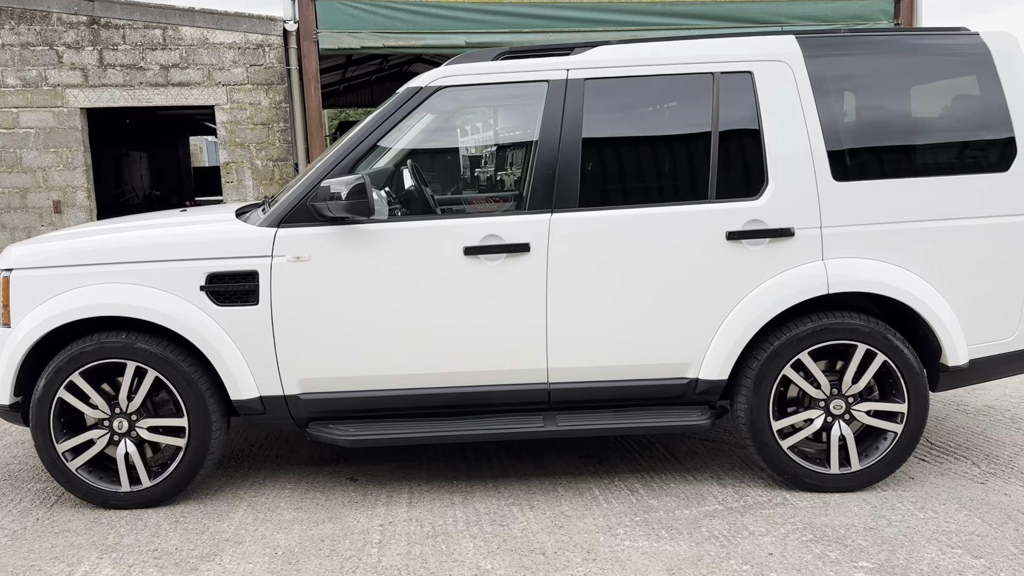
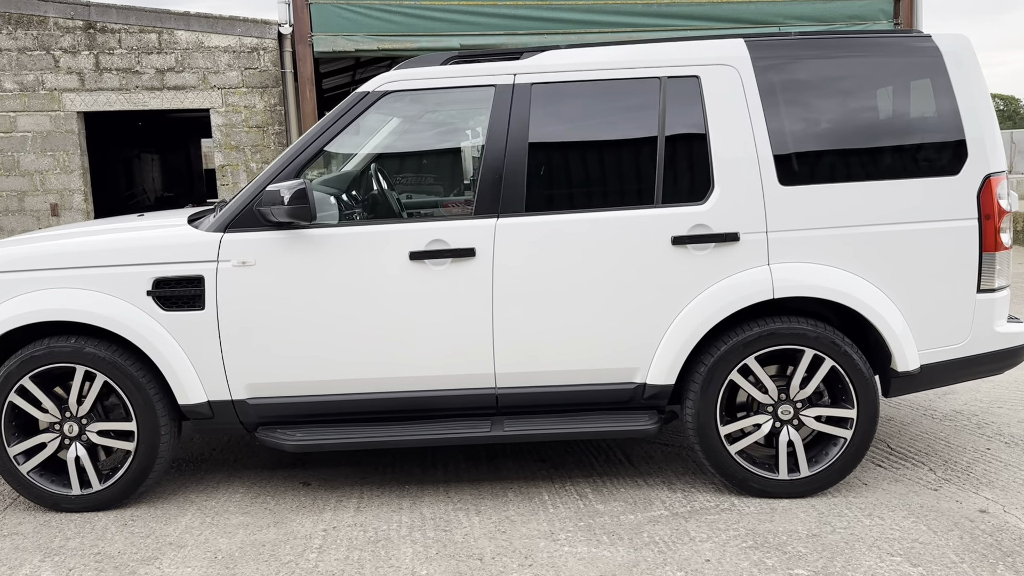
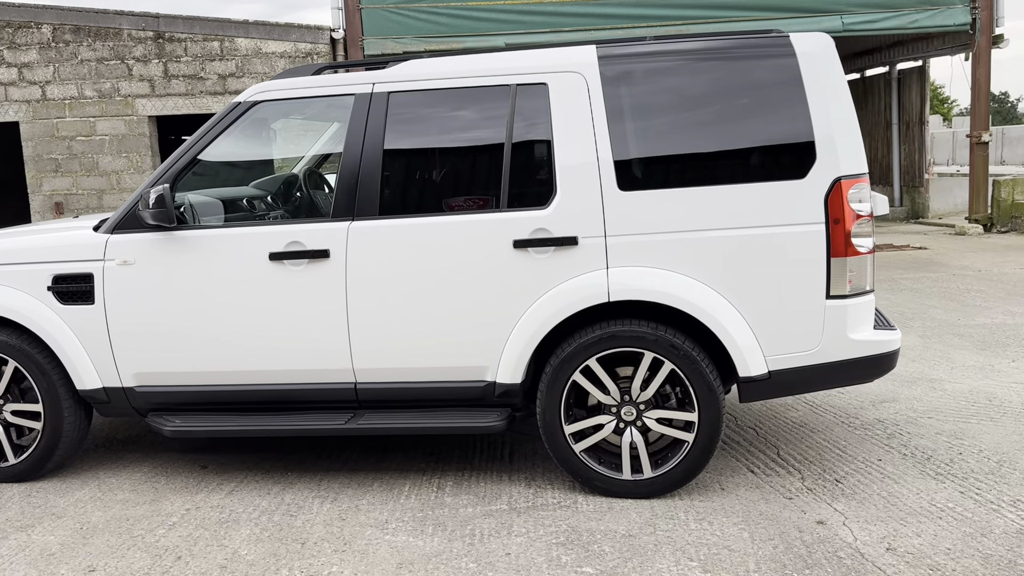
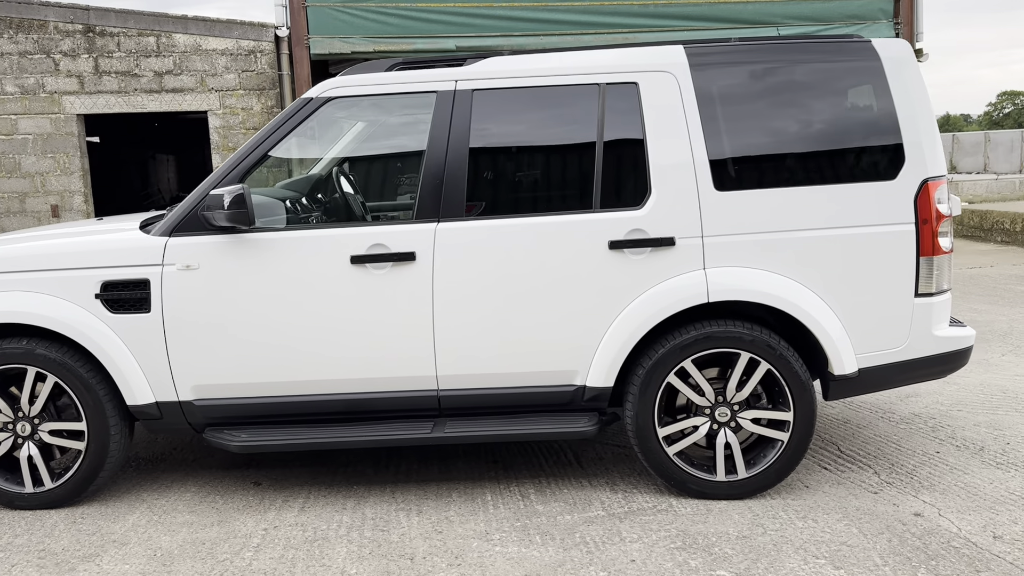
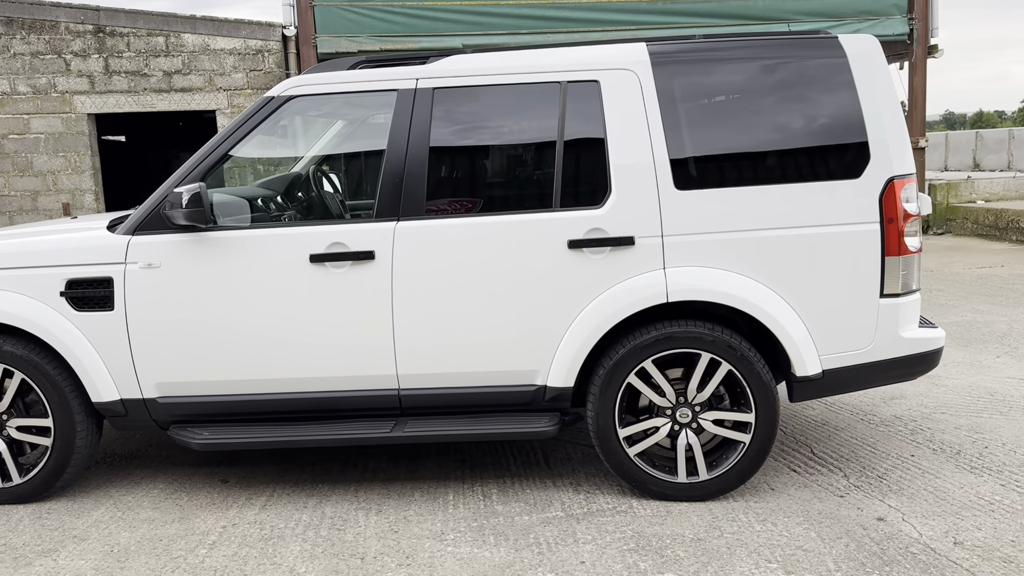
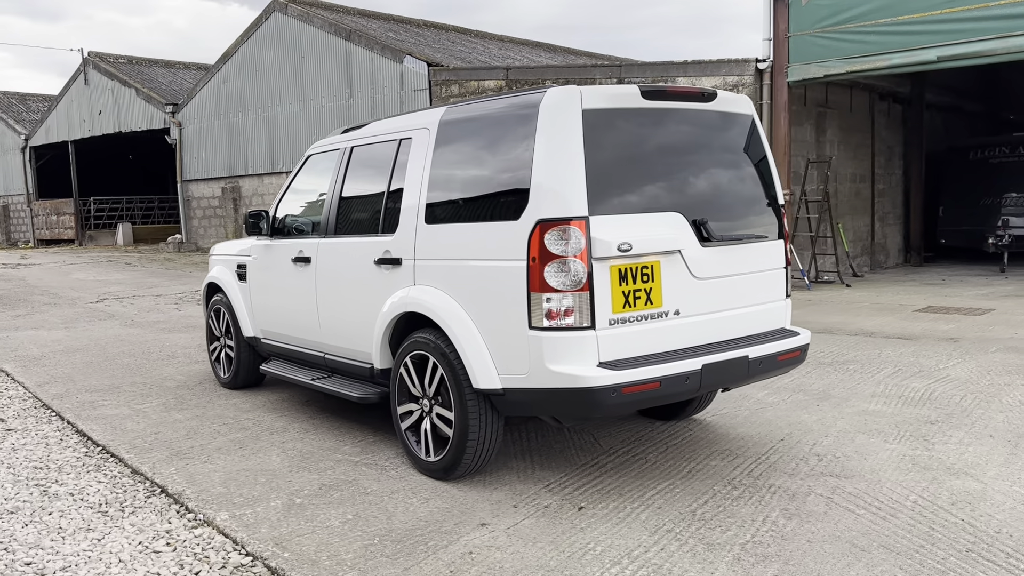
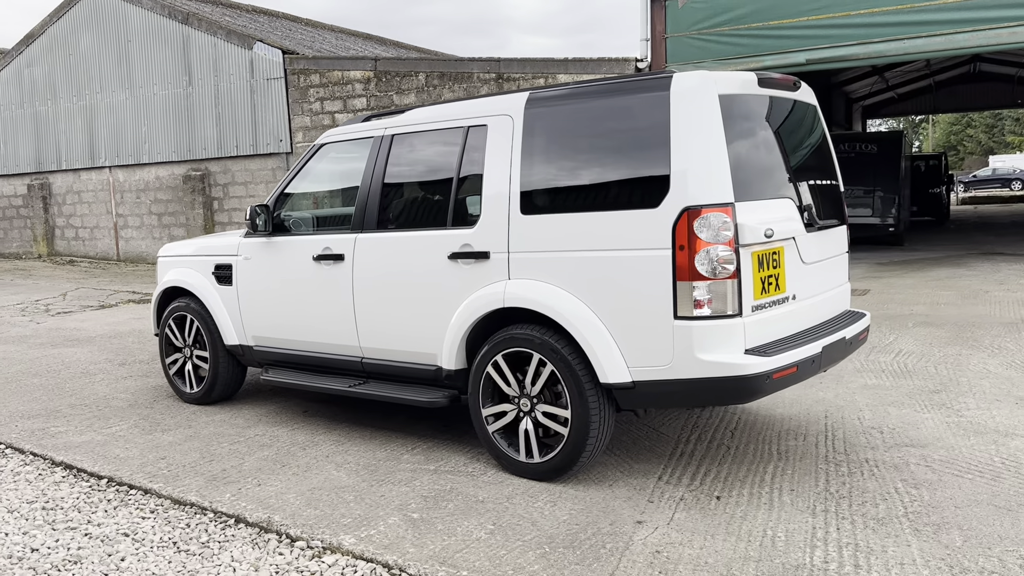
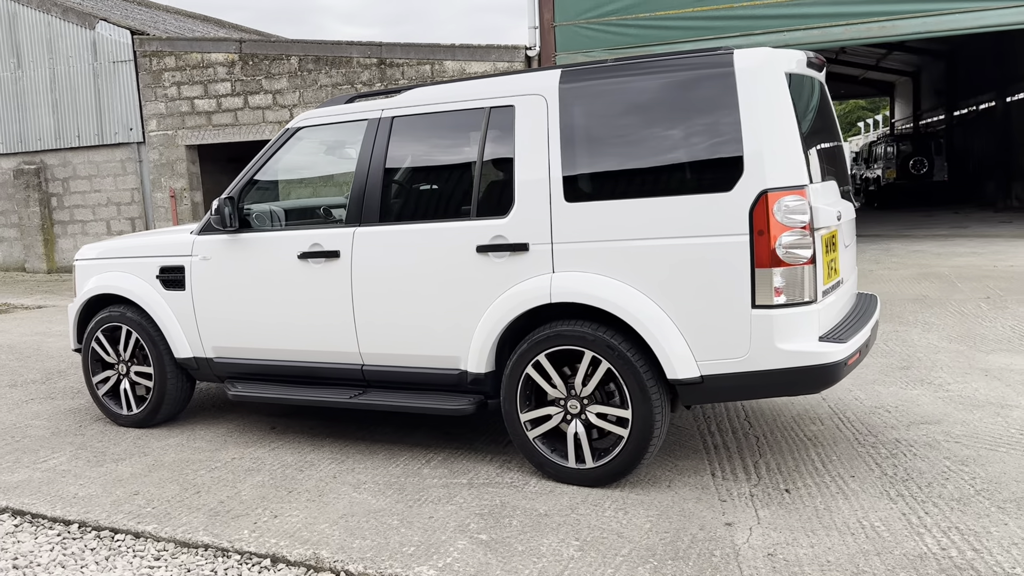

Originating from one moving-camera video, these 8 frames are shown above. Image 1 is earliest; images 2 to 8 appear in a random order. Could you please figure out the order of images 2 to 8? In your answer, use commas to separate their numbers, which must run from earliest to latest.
2, 4, 5, 3, 8, 7, 6
